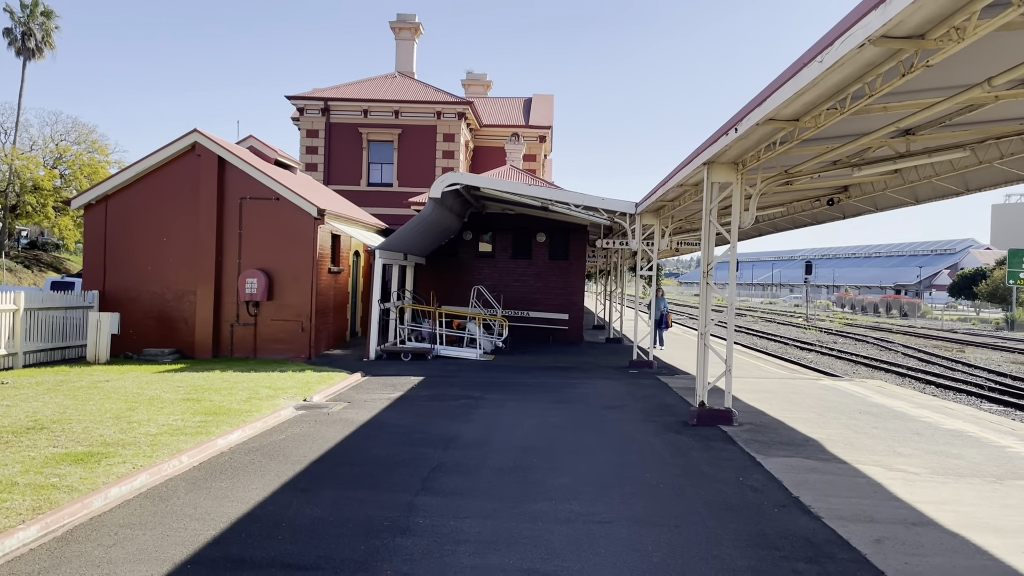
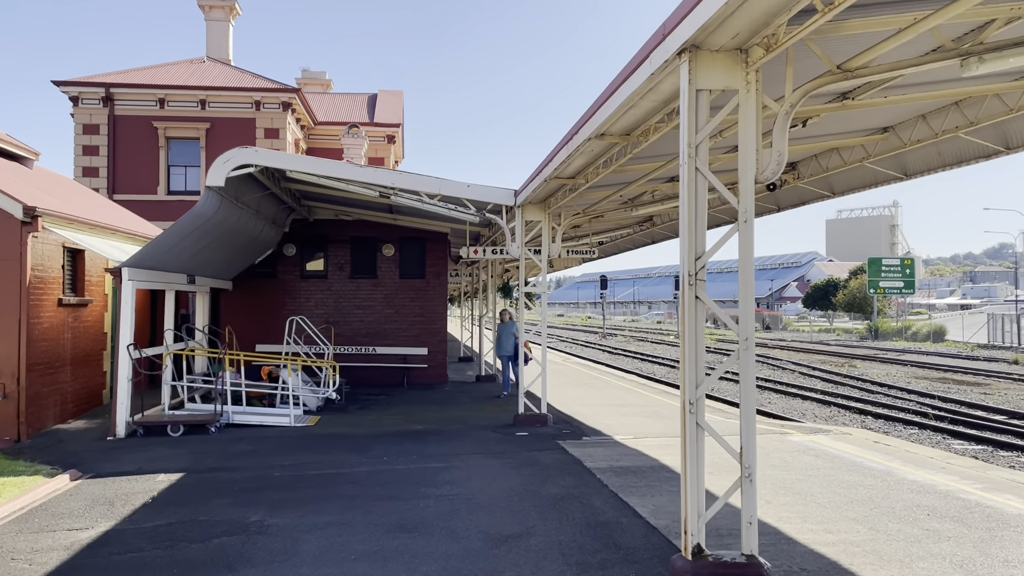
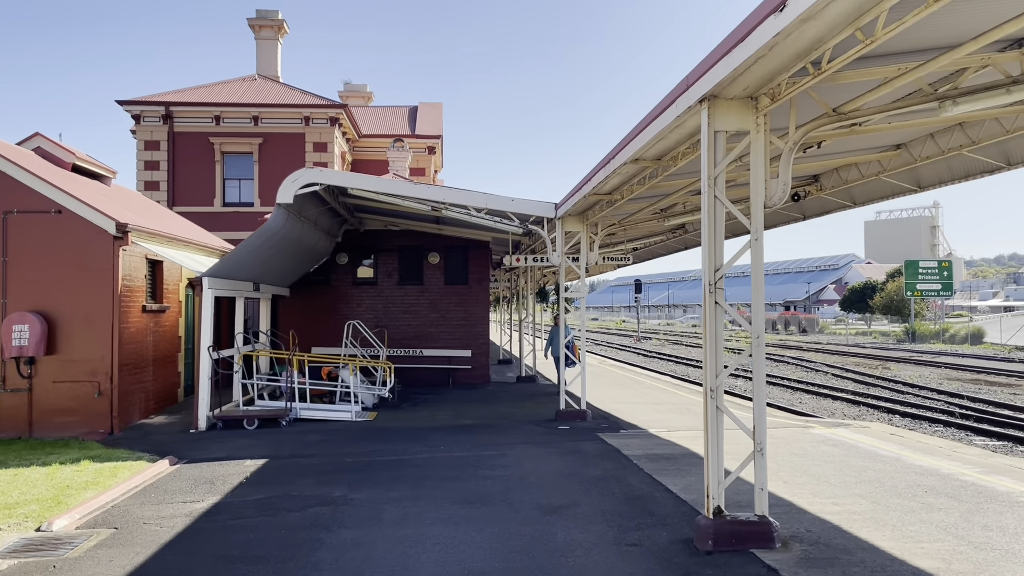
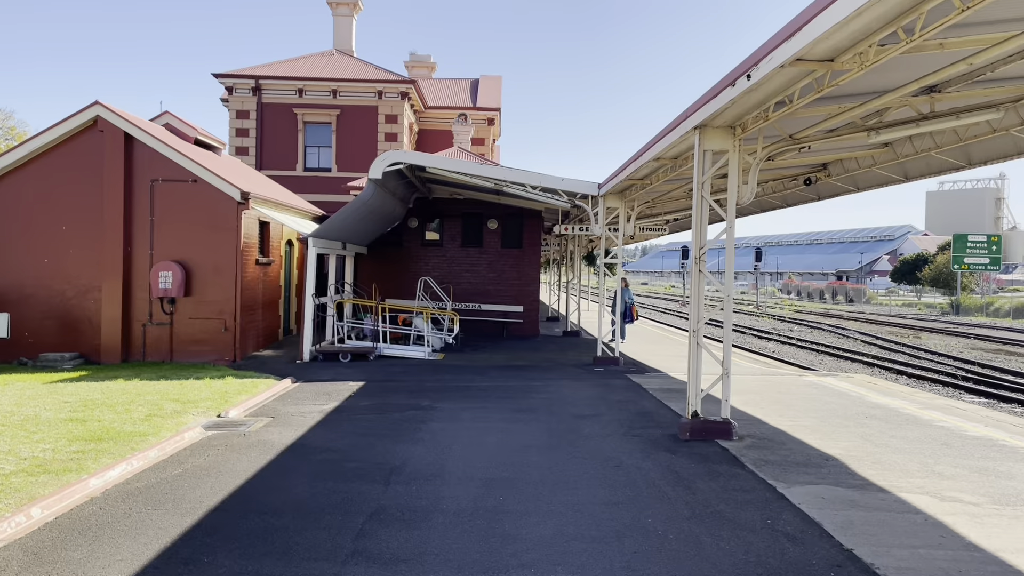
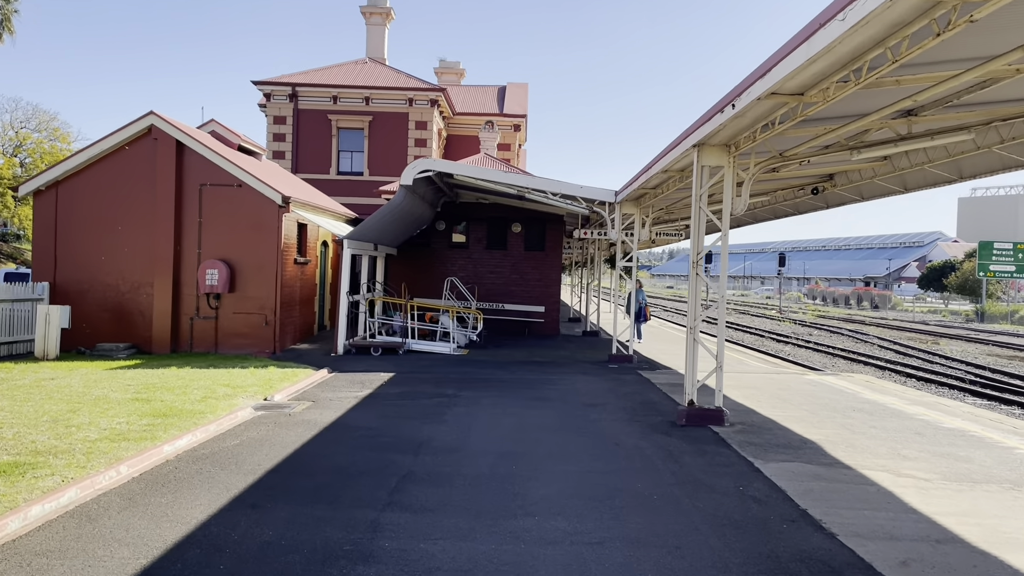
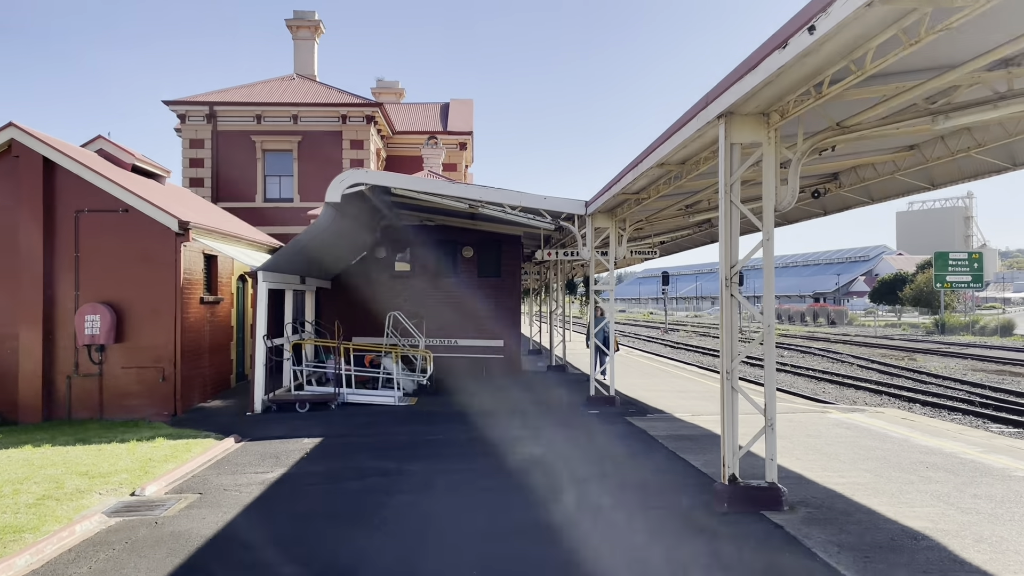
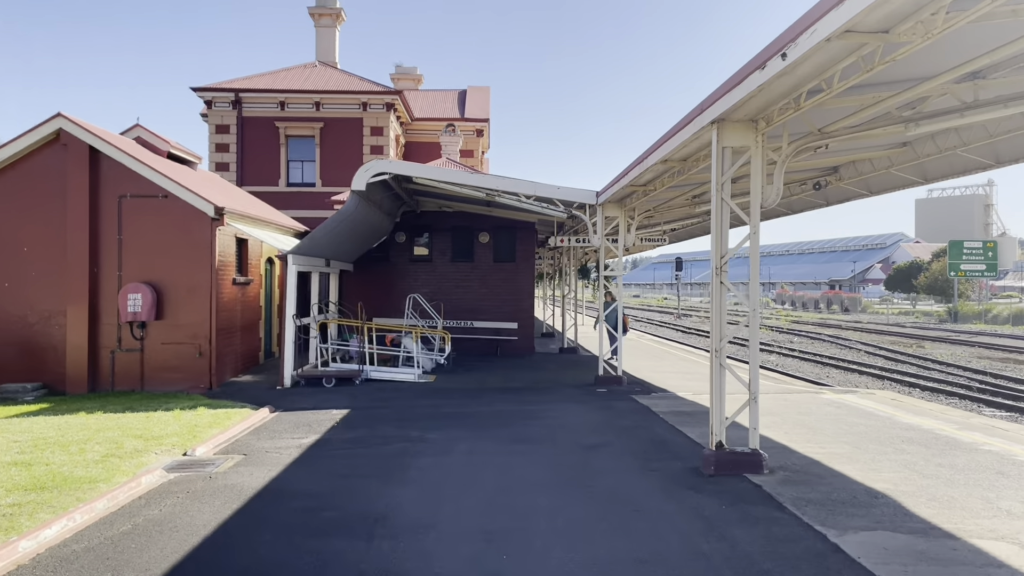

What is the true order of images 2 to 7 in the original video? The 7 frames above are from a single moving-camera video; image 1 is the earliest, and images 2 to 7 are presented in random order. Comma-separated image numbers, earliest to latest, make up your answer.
5, 4, 7, 6, 3, 2
